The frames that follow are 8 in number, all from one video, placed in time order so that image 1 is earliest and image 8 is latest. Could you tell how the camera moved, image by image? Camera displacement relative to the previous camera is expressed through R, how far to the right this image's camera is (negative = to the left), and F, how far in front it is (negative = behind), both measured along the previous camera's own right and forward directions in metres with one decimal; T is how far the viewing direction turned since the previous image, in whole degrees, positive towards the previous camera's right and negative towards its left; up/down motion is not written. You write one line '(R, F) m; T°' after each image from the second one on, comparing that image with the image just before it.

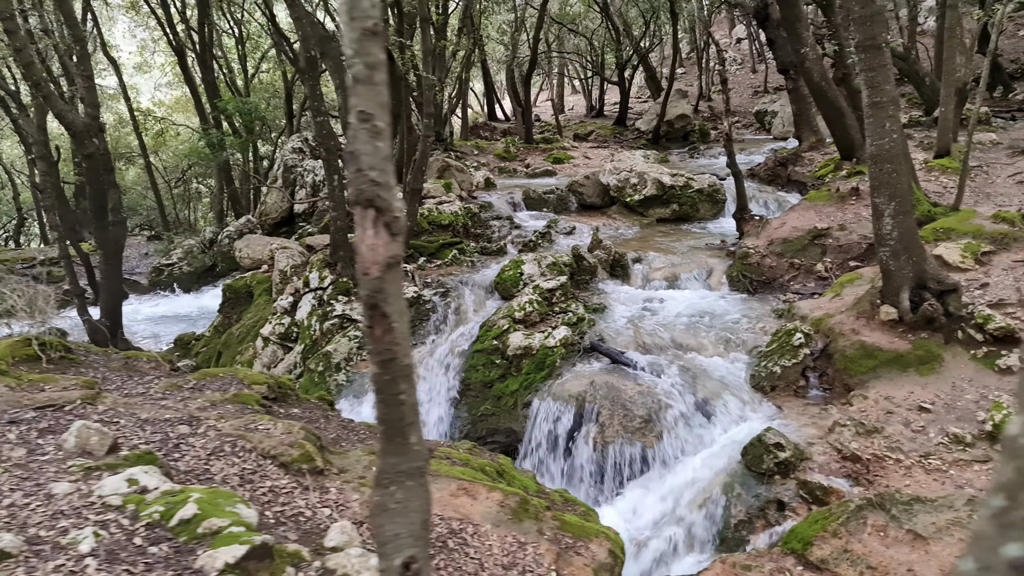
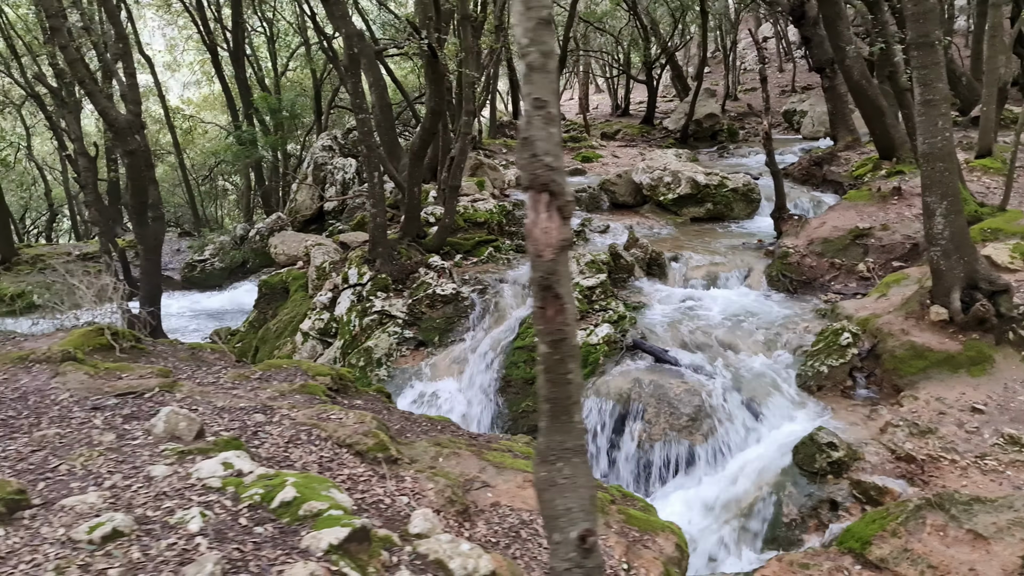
(-0.3, 0.0) m; -1°
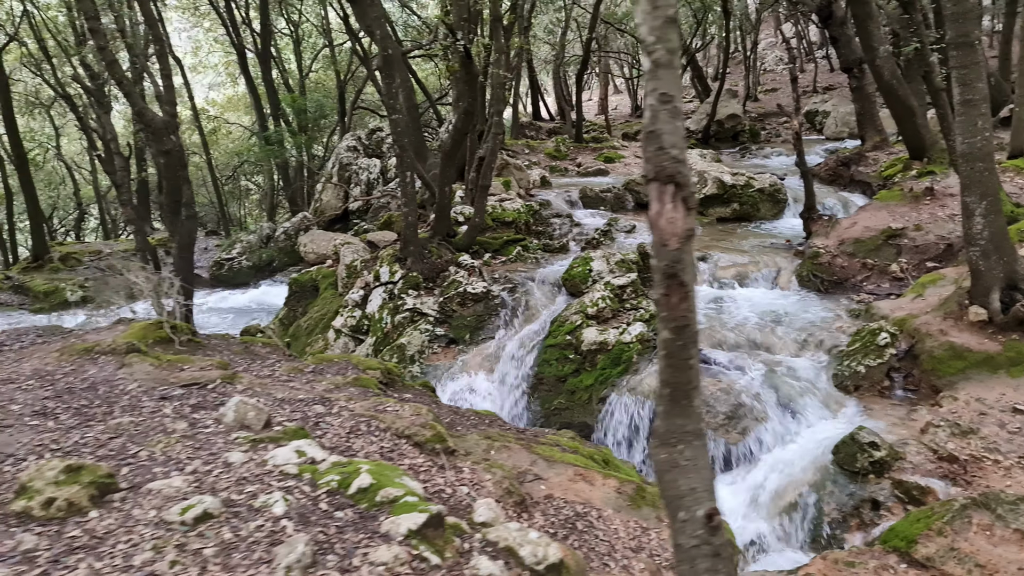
(-0.2, -0.1) m; -1°
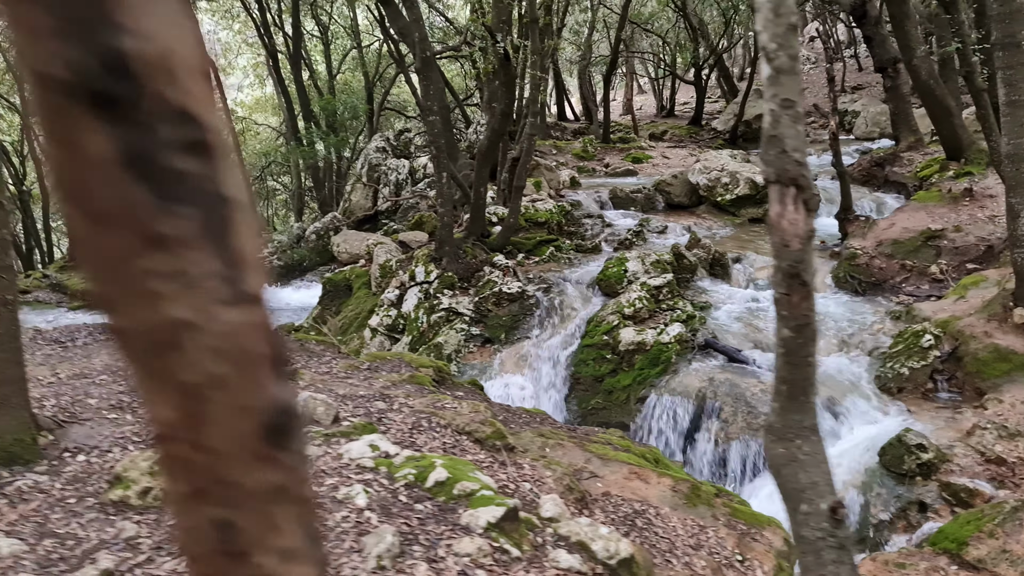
(-0.2, -0.1) m; -2°
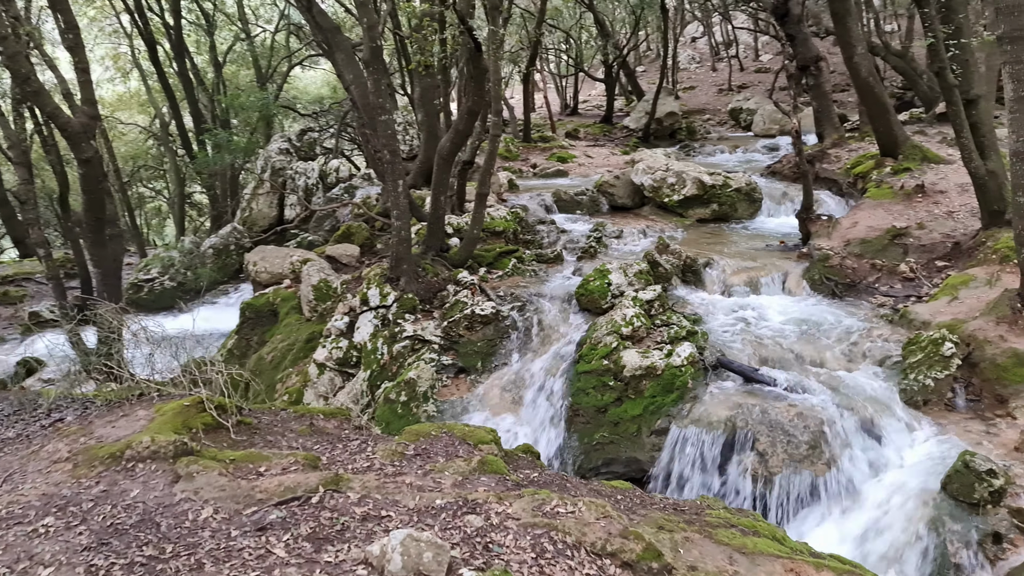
(-1.1, +1.2) m; +10°
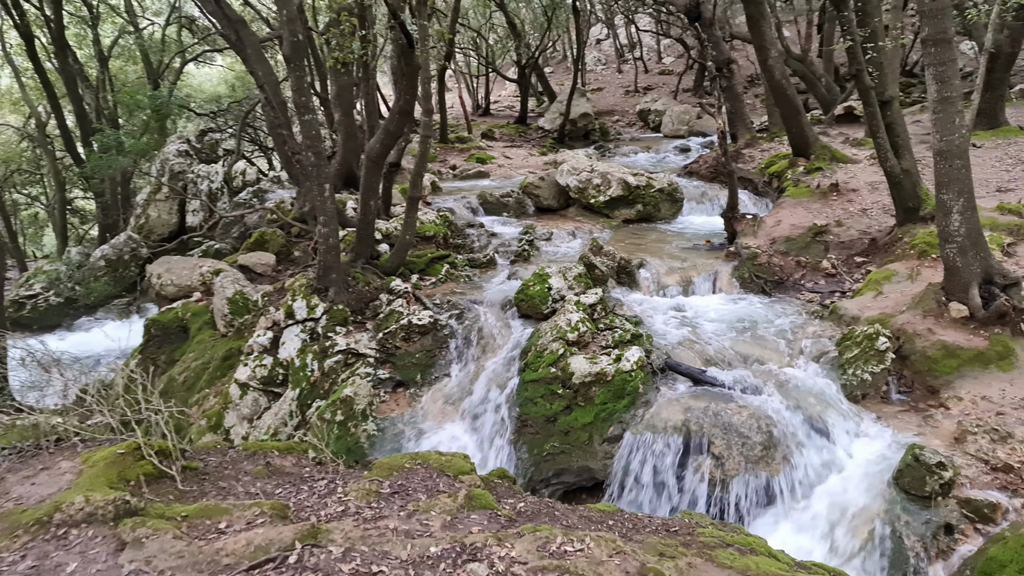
(-0.4, +0.3) m; +8°
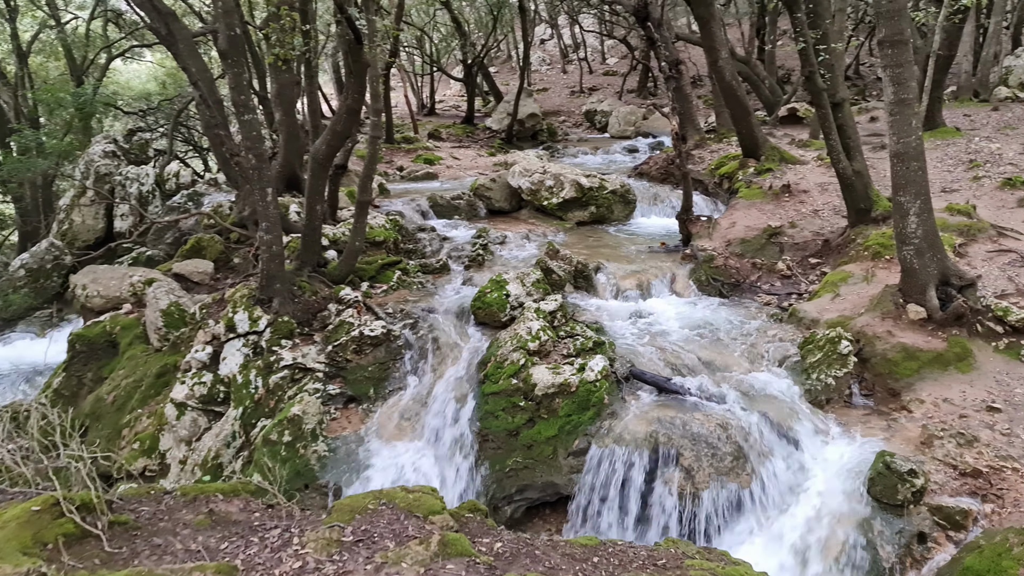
(-0.1, +0.3) m; +5°
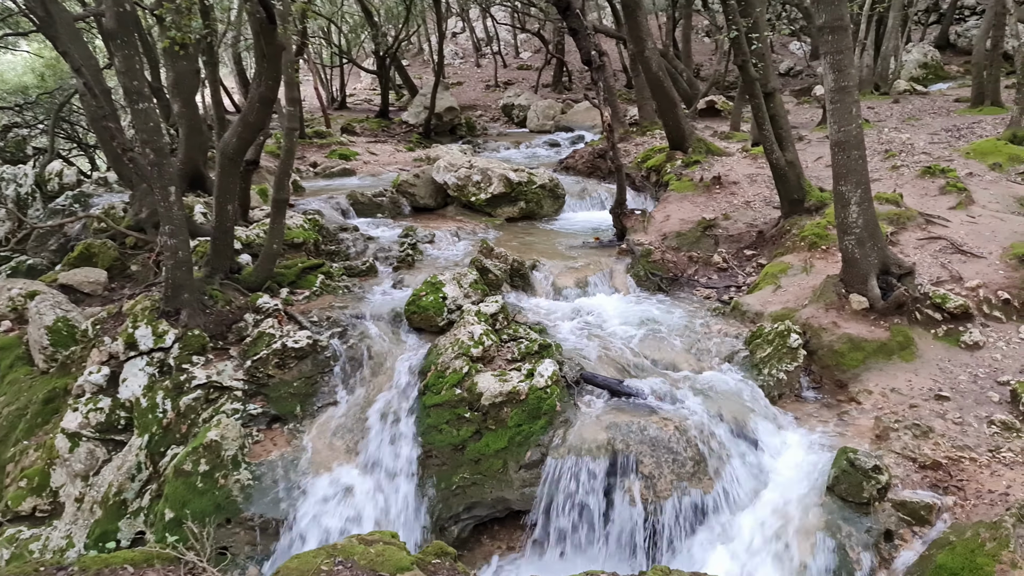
(-0.2, +0.5) m; +7°
